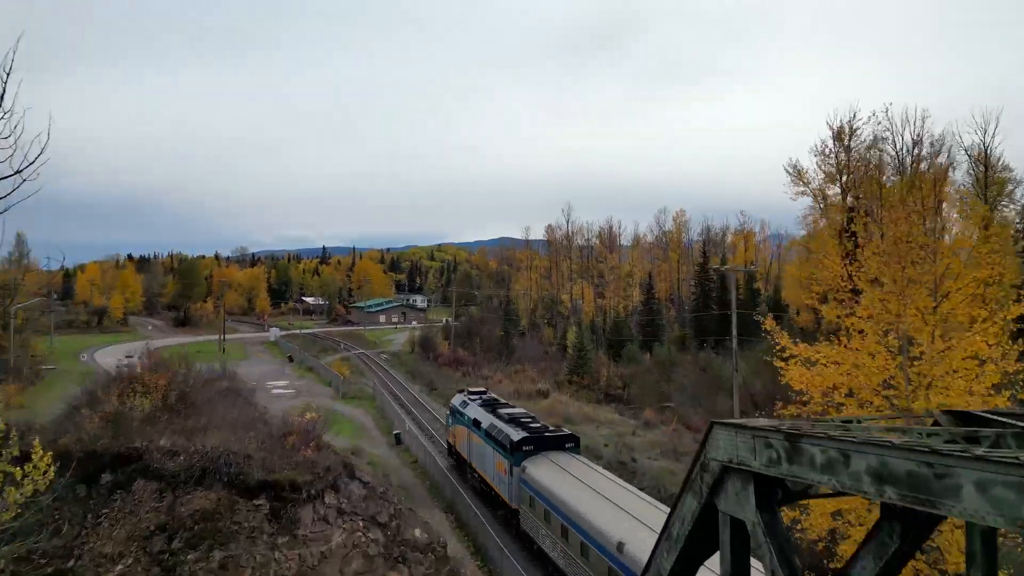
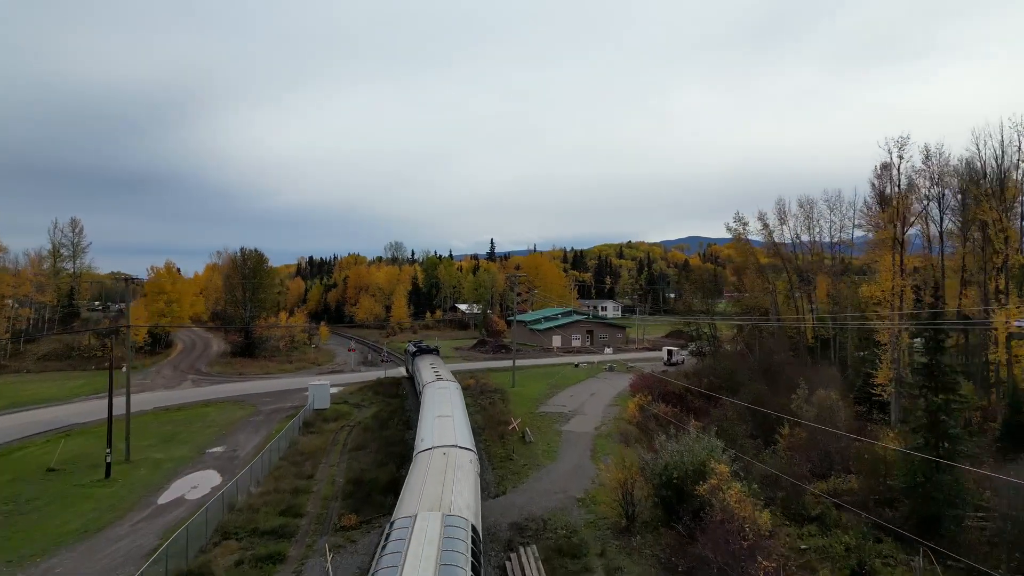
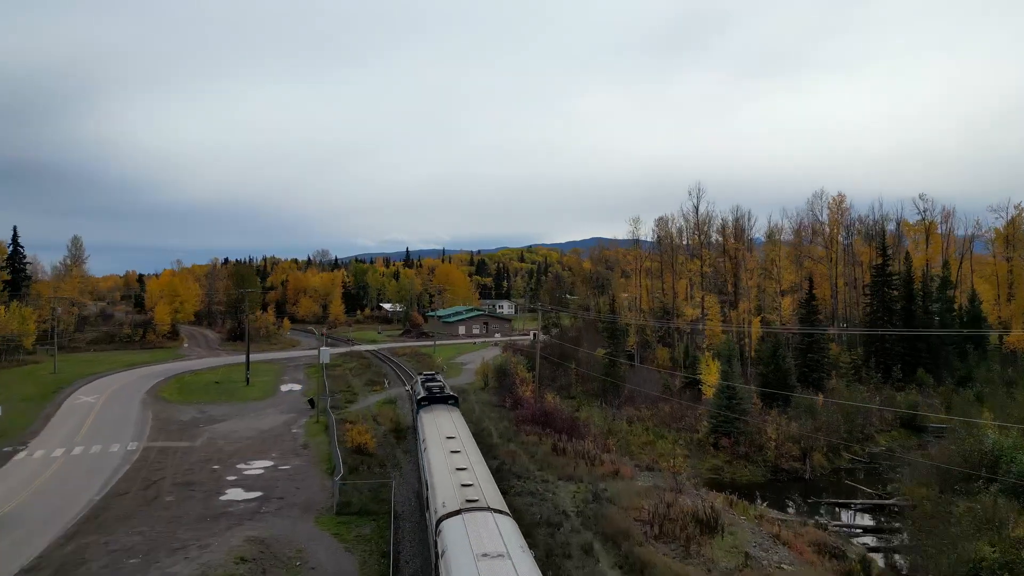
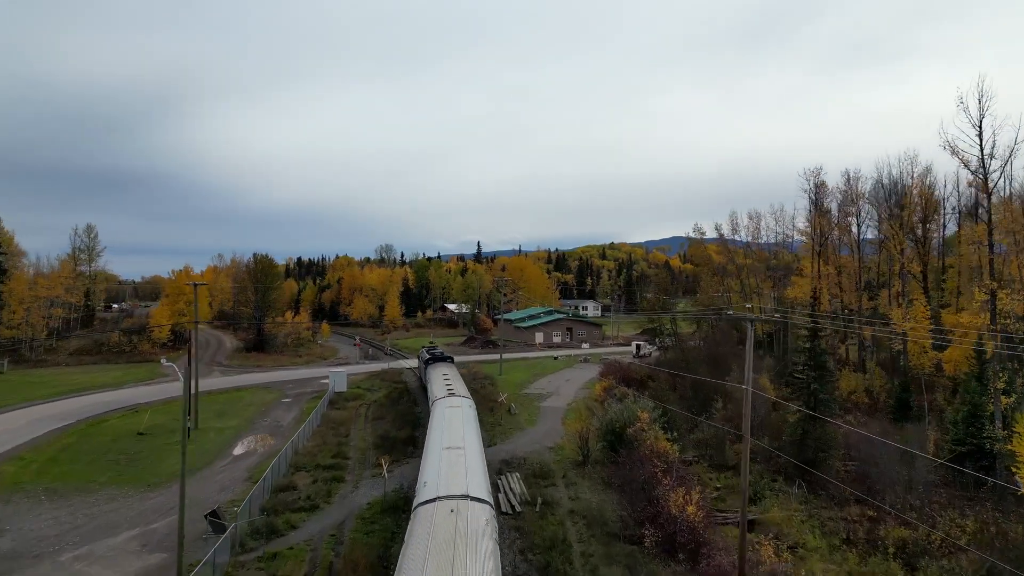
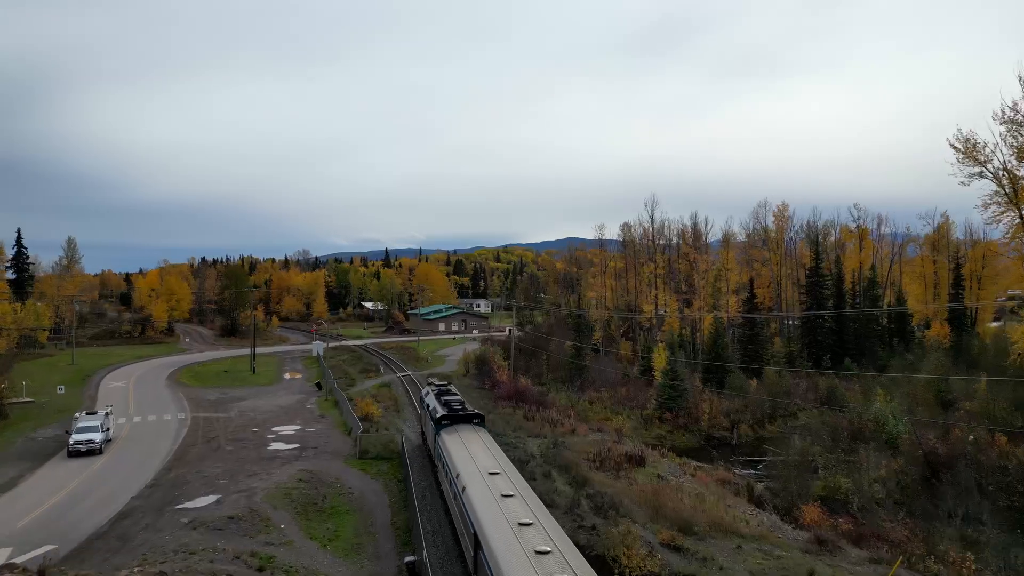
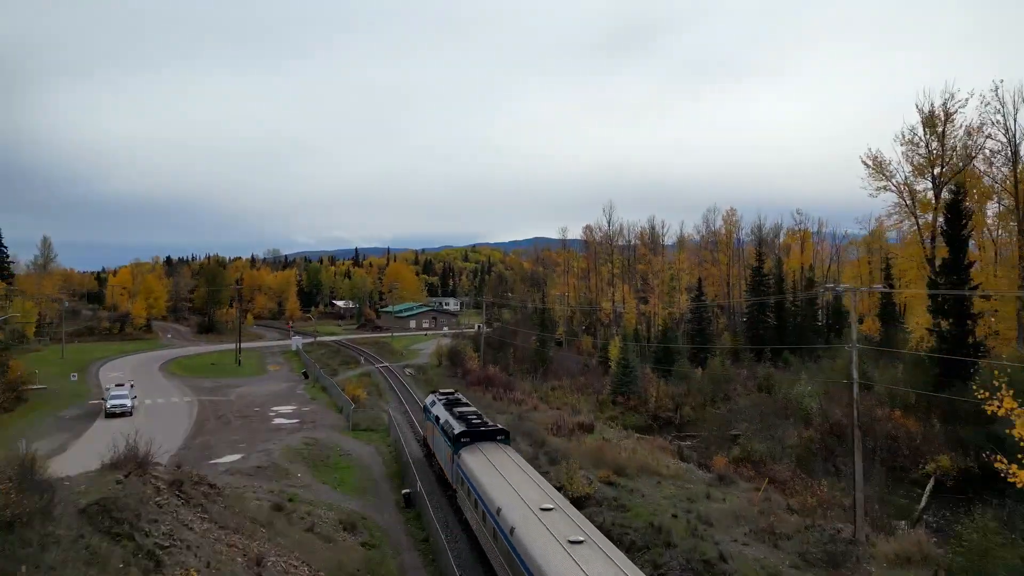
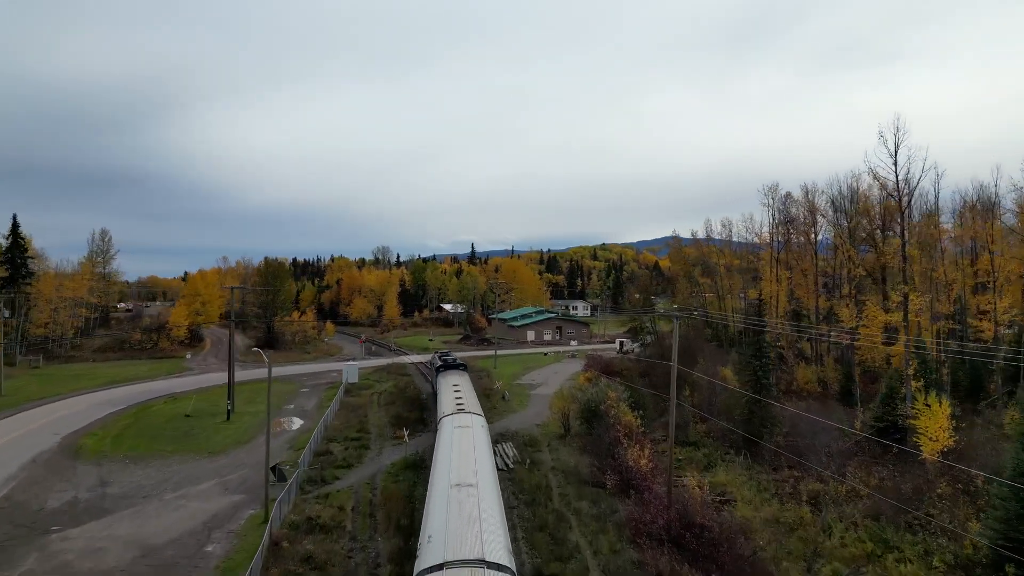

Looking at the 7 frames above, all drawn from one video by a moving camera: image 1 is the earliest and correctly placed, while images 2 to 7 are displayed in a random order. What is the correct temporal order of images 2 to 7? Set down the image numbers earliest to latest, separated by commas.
6, 5, 3, 7, 4, 2
